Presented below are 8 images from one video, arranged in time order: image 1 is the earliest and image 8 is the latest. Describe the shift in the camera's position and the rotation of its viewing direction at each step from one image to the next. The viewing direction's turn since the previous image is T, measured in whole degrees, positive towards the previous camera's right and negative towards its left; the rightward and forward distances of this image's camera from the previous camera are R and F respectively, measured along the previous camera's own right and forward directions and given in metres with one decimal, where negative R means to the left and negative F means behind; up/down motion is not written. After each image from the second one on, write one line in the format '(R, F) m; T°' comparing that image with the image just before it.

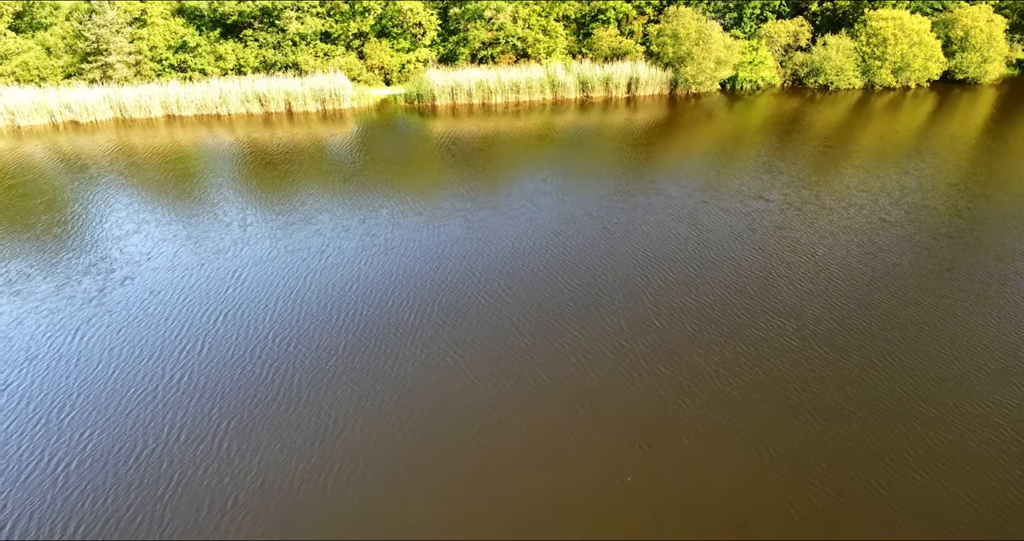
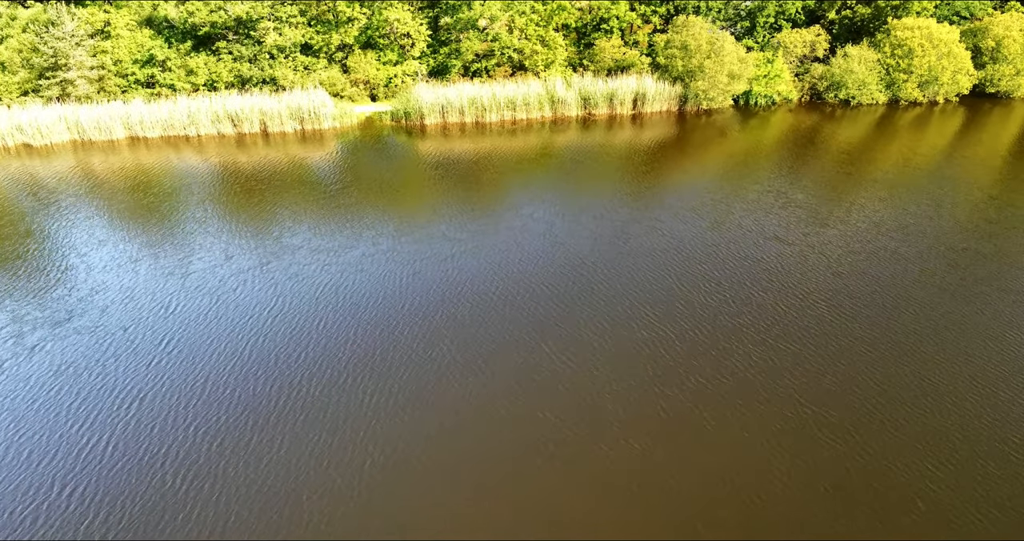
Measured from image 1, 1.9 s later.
(+0.7, +3.2) m; -1°
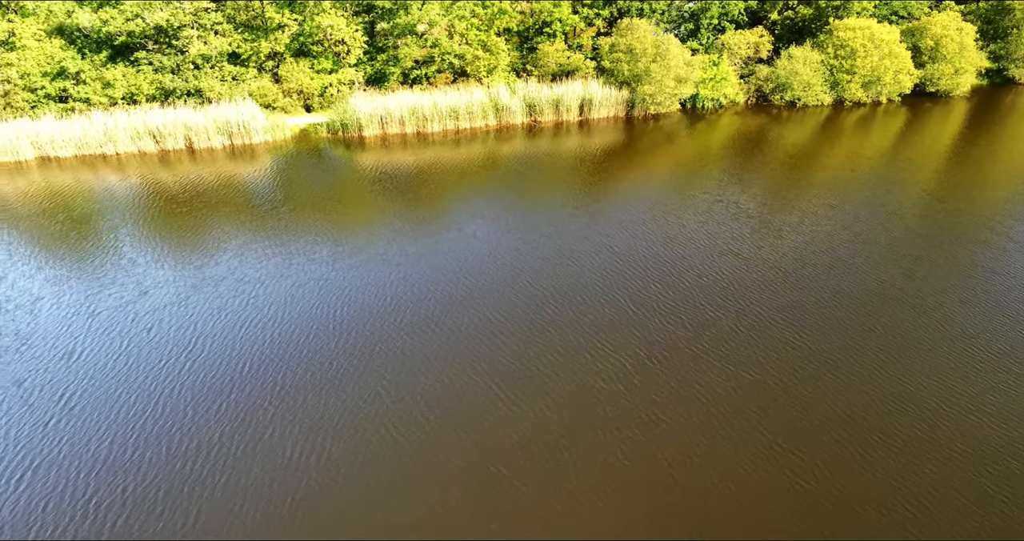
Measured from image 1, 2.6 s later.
(+0.3, +1.4) m; +4°
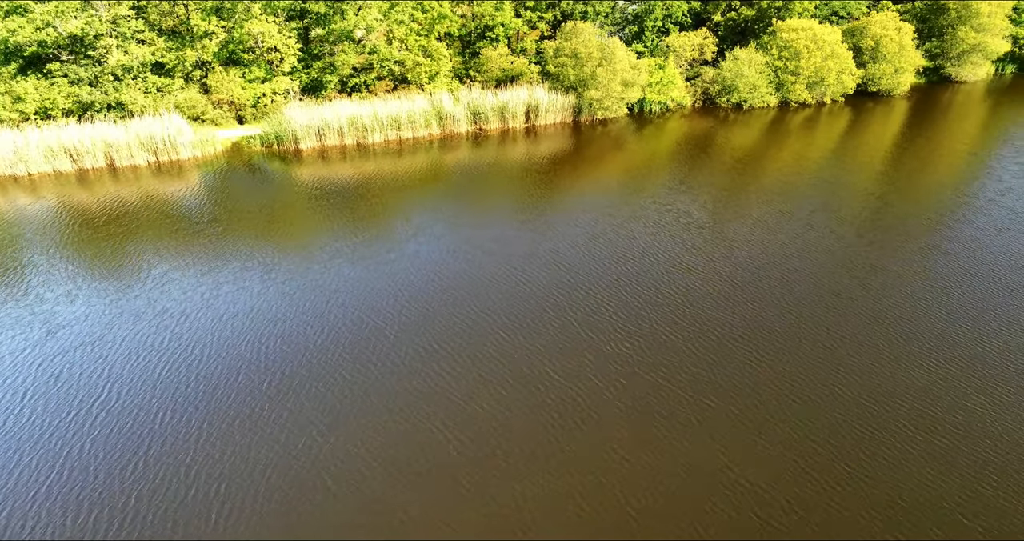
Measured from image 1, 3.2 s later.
(+0.2, +1.2) m; +4°
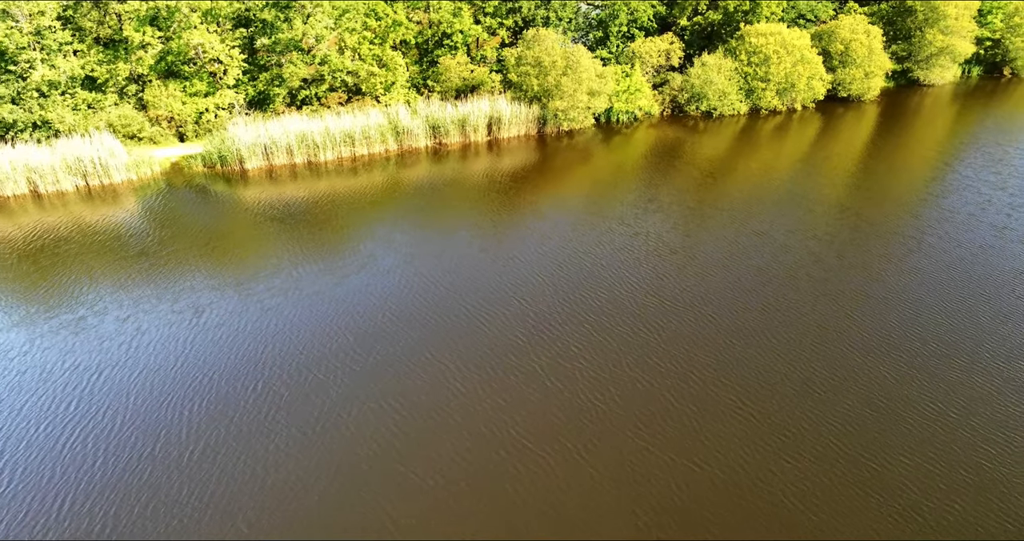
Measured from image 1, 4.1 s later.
(+0.1, +1.9) m; +3°
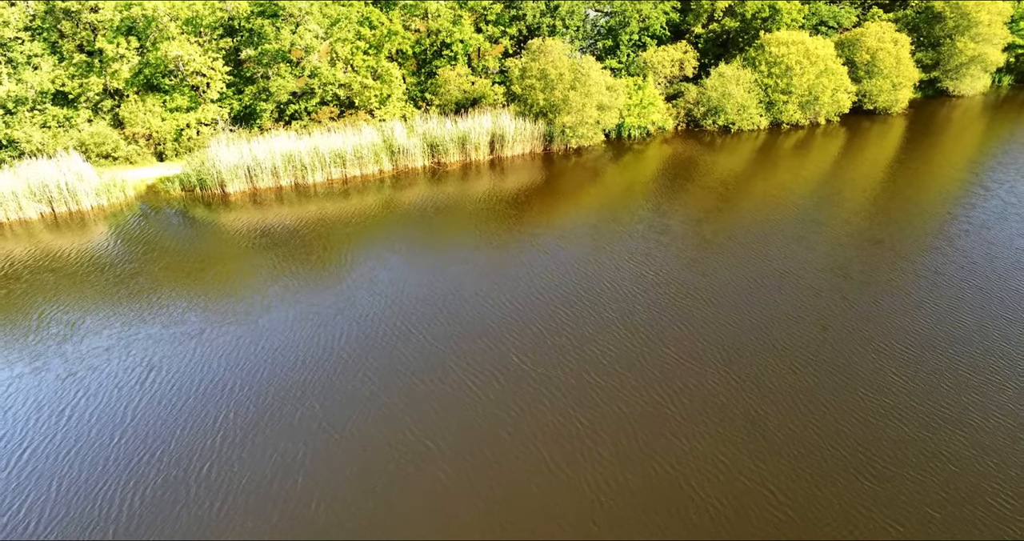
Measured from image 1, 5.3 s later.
(-0.1, +2.6) m; 0°
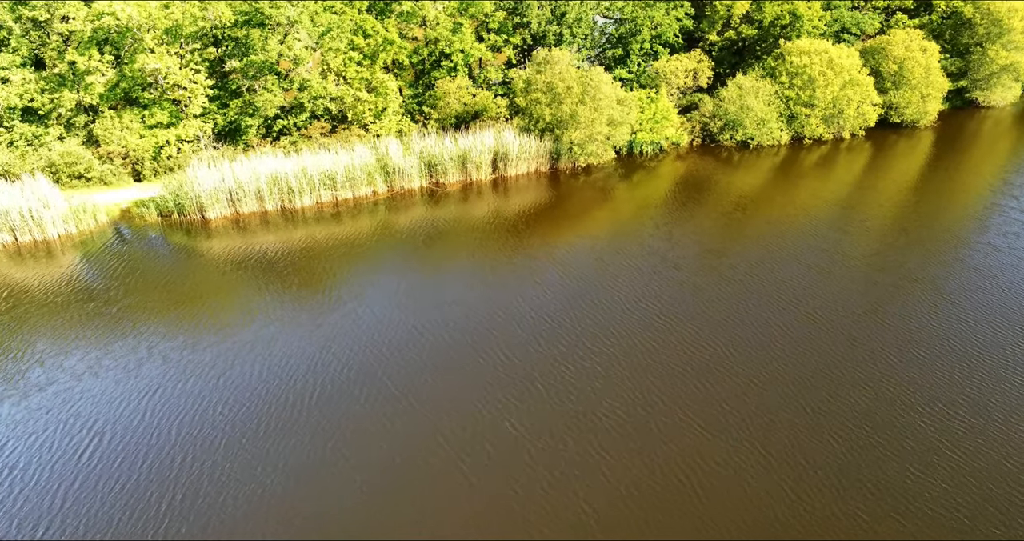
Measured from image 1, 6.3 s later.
(-0.1, +2.3) m; 0°
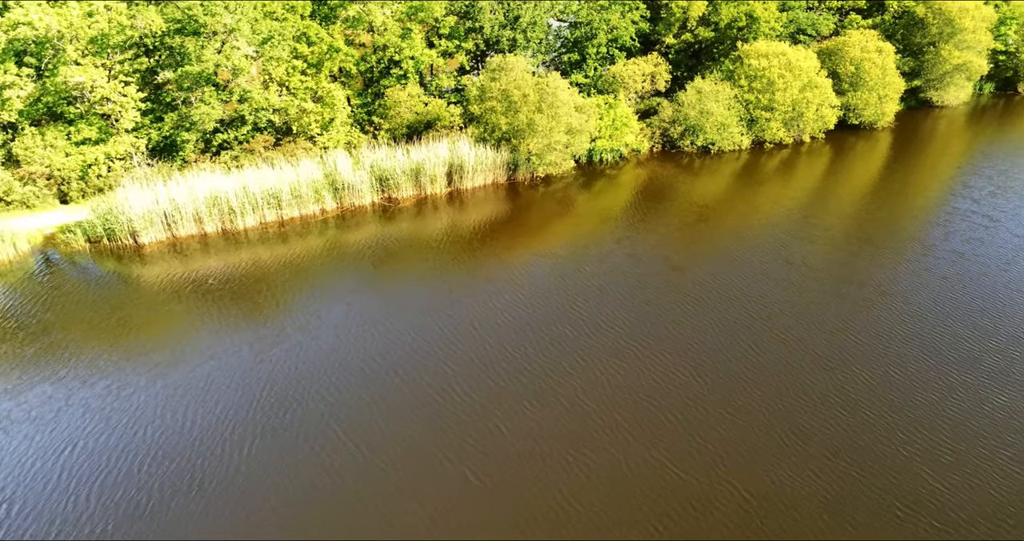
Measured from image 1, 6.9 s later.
(0.0, +1.3) m; +3°
